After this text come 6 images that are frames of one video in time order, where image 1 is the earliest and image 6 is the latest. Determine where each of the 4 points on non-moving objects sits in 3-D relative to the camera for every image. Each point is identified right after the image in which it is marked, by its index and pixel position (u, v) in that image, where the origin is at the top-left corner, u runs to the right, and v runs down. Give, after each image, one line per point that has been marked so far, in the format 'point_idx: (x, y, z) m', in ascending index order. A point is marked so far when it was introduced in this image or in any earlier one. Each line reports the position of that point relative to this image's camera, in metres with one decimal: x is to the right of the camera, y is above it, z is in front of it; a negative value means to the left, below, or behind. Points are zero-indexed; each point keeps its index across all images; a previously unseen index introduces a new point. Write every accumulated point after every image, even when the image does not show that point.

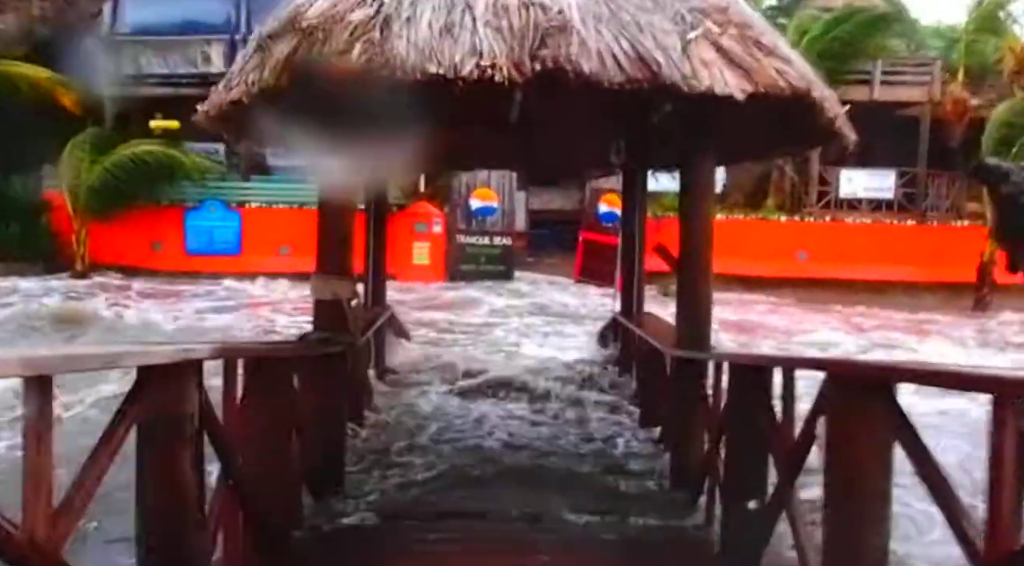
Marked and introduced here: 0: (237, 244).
0: (-4.5, +0.7, +16.0) m
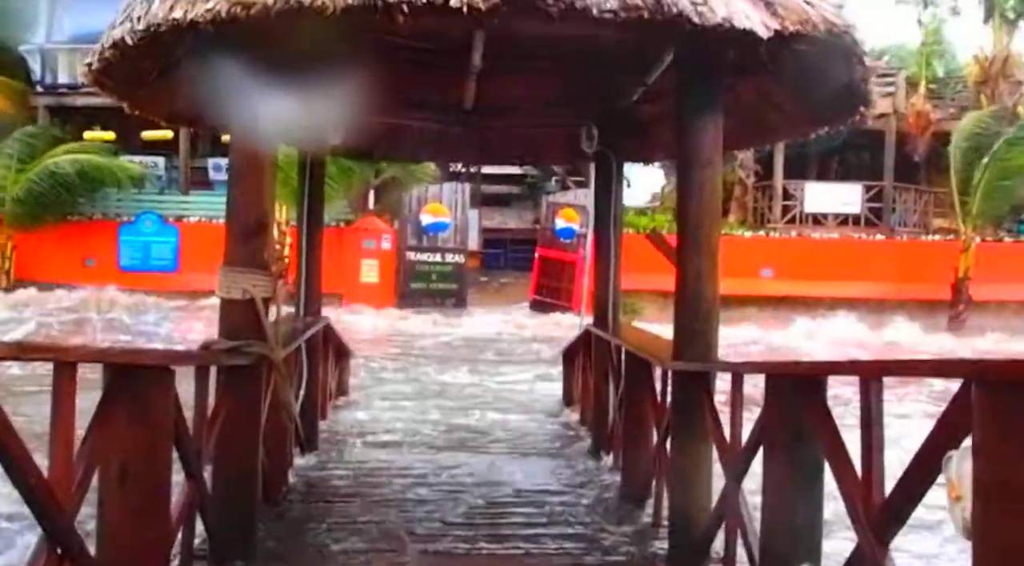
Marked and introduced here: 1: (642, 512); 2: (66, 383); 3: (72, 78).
0: (-5.2, +0.3, +14.9) m
1: (+0.6, -1.0, +4.4) m
2: (-0.9, -0.2, +1.9) m
3: (-7.6, +3.5, +16.7) m
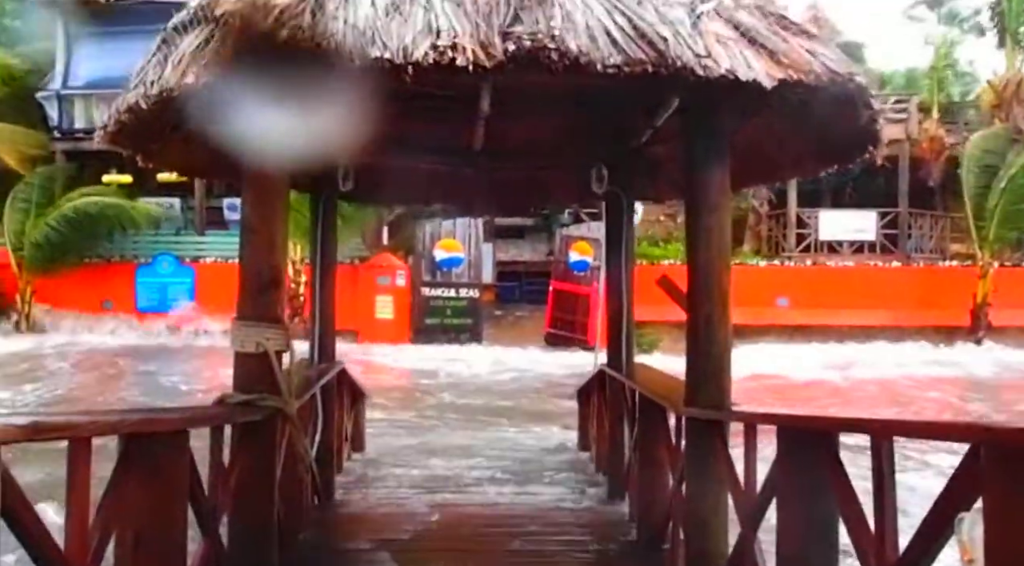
0: (-5.0, -0.3, +15.0) m
1: (+0.7, -1.2, +4.4) m
2: (-0.9, -0.3, +1.9) m
3: (-7.4, +2.8, +16.9) m
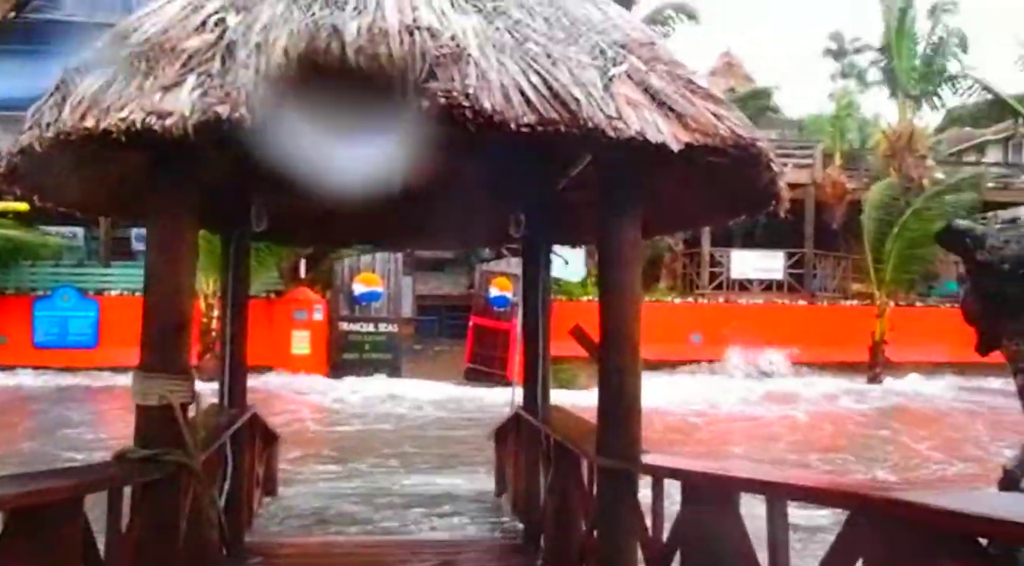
0: (-6.2, -0.8, +14.5) m
1: (+0.3, -1.5, +4.4) m
2: (-1.0, -0.5, +1.9) m
3: (-8.7, +2.3, +16.4) m
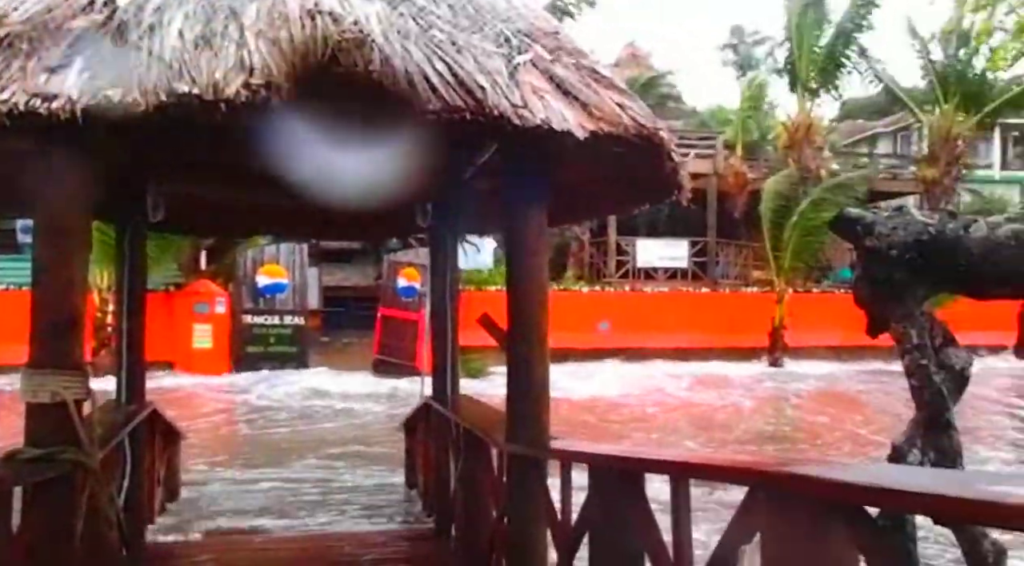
0: (-7.5, -0.7, +13.9) m
1: (-0.1, -1.4, +4.4) m
2: (-1.2, -0.4, +1.8) m
3: (-10.2, +2.3, +15.5) m
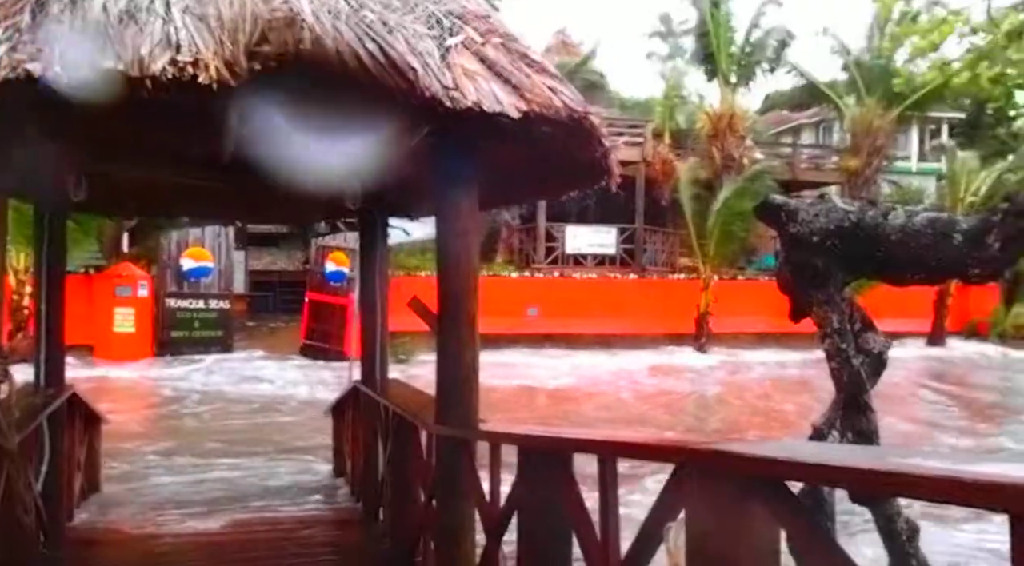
0: (-8.5, -0.4, +13.3) m
1: (-0.5, -1.3, +4.5) m
2: (-1.3, -0.4, +1.7) m
3: (-11.3, +2.6, +14.7) m
